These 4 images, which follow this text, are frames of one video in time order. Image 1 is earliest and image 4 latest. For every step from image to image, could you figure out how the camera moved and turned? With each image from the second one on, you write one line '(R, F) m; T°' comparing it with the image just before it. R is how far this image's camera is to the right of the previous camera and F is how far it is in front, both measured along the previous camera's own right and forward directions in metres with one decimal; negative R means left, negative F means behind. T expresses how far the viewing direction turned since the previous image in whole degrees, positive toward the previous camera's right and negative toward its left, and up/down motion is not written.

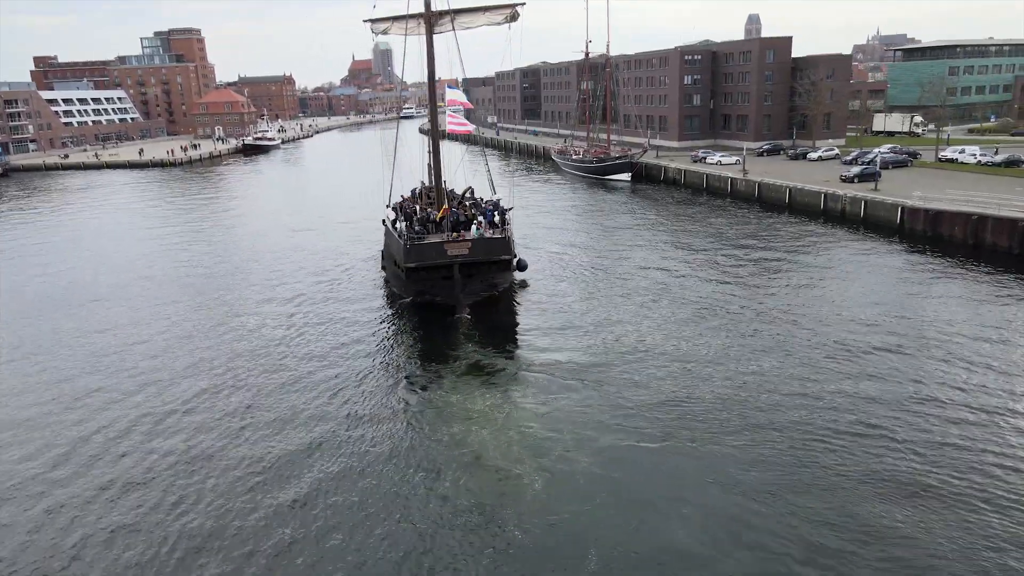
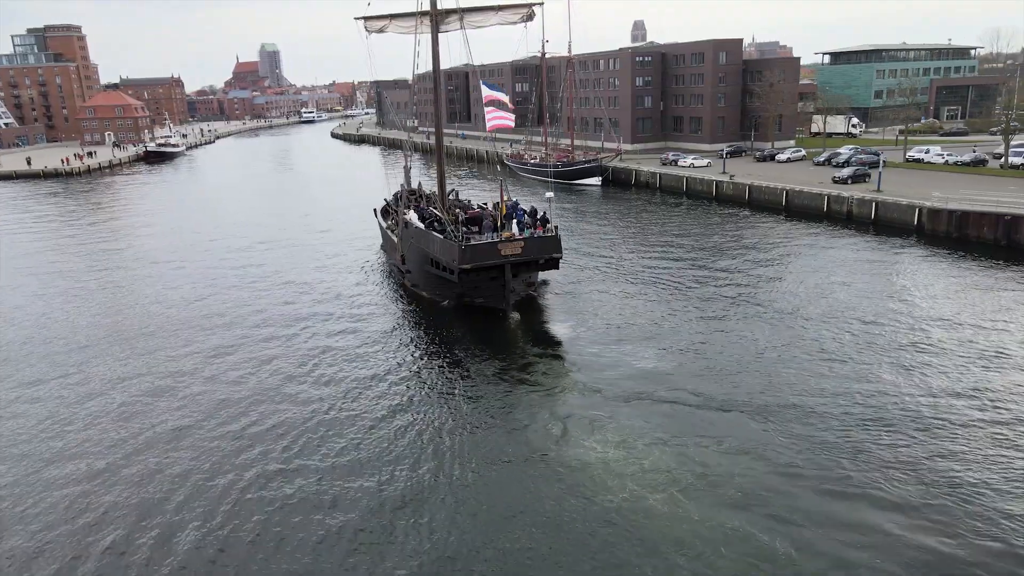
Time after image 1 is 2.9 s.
(-5.3, +2.7) m; +8°
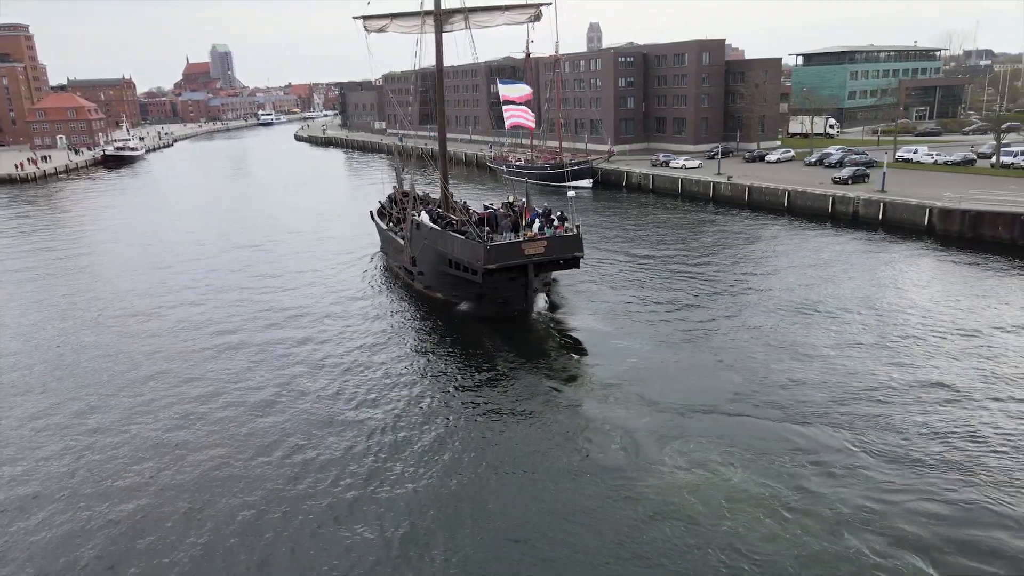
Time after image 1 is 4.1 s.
(-2.3, +1.0) m; +3°
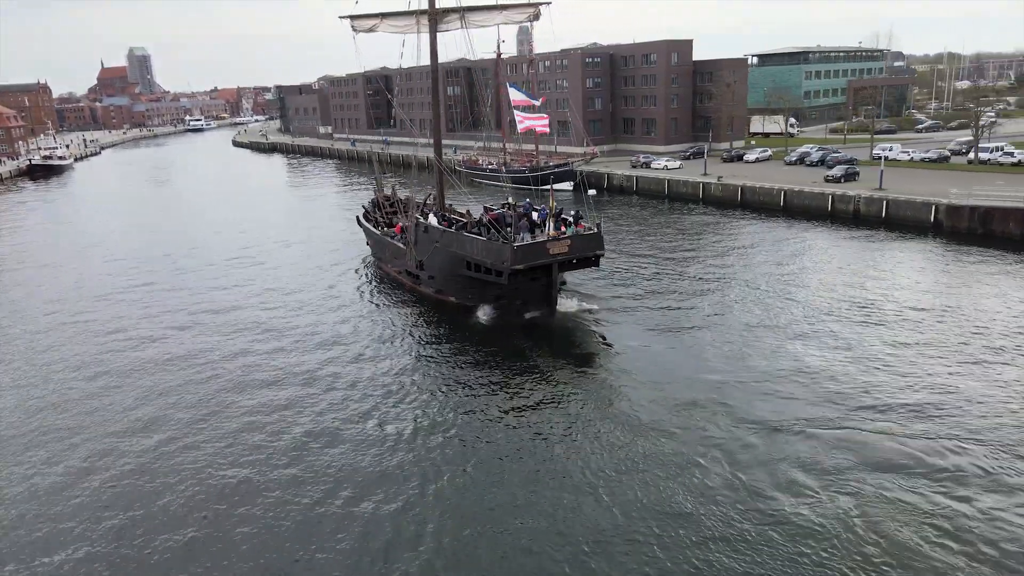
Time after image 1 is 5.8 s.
(-3.2, +1.6) m; +5°
